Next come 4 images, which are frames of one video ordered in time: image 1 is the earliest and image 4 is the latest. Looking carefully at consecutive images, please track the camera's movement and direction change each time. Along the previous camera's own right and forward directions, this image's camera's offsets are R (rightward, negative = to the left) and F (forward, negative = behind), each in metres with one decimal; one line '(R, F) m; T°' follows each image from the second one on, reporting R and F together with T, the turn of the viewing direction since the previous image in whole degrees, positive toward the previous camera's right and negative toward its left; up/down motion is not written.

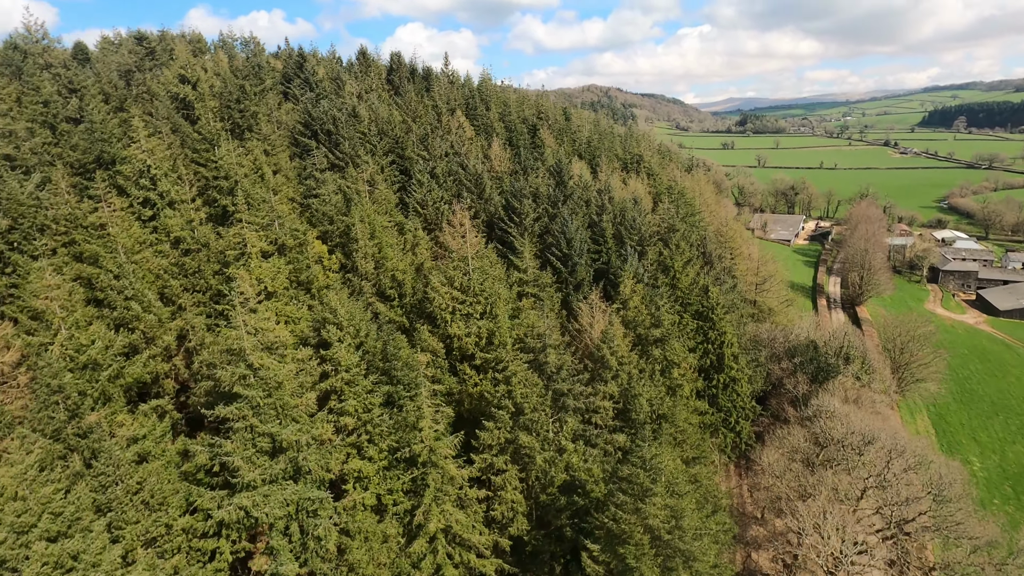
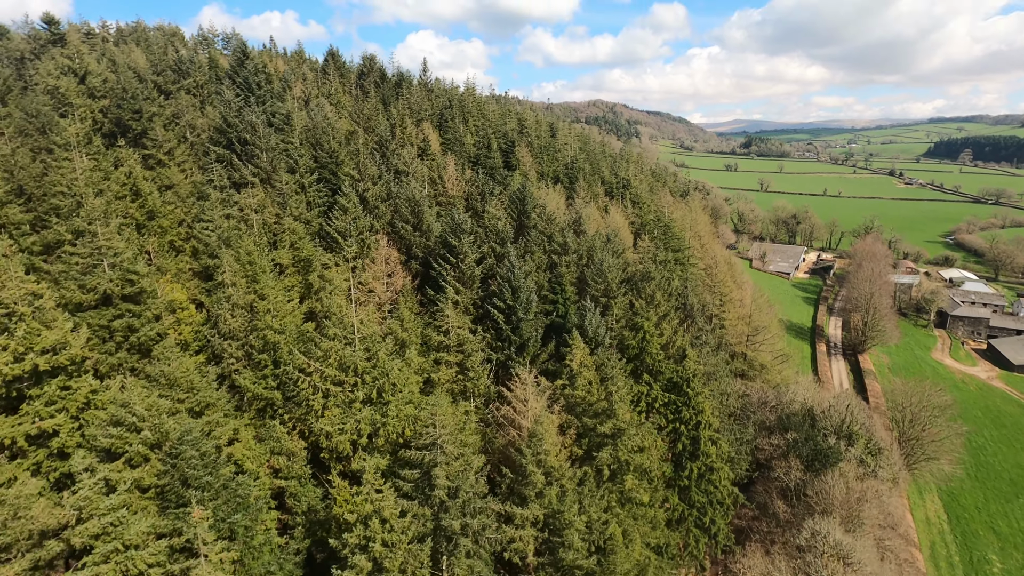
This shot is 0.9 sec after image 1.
(+4.5, +8.4) m; 0°
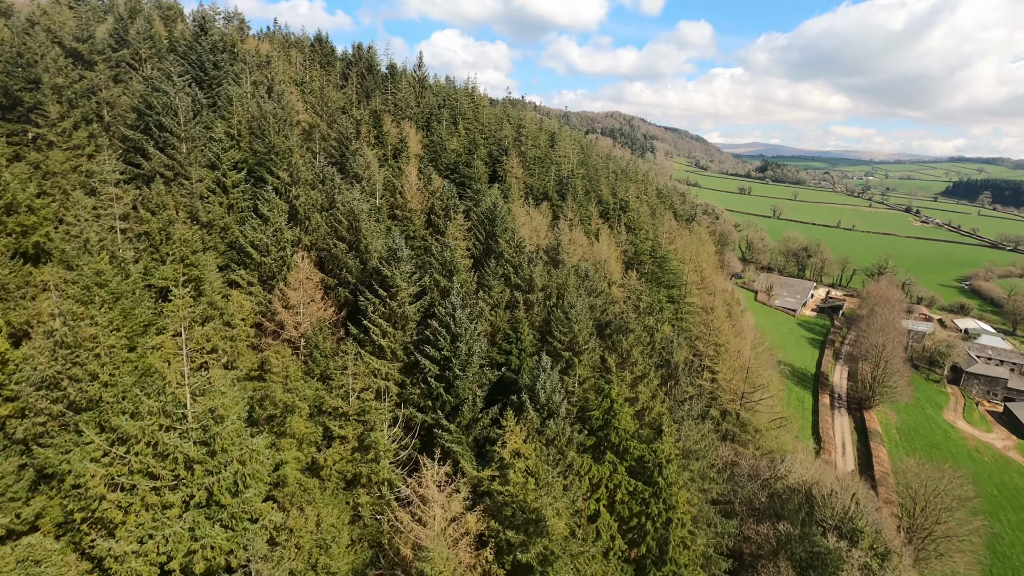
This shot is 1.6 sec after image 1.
(+3.3, +7.0) m; -1°
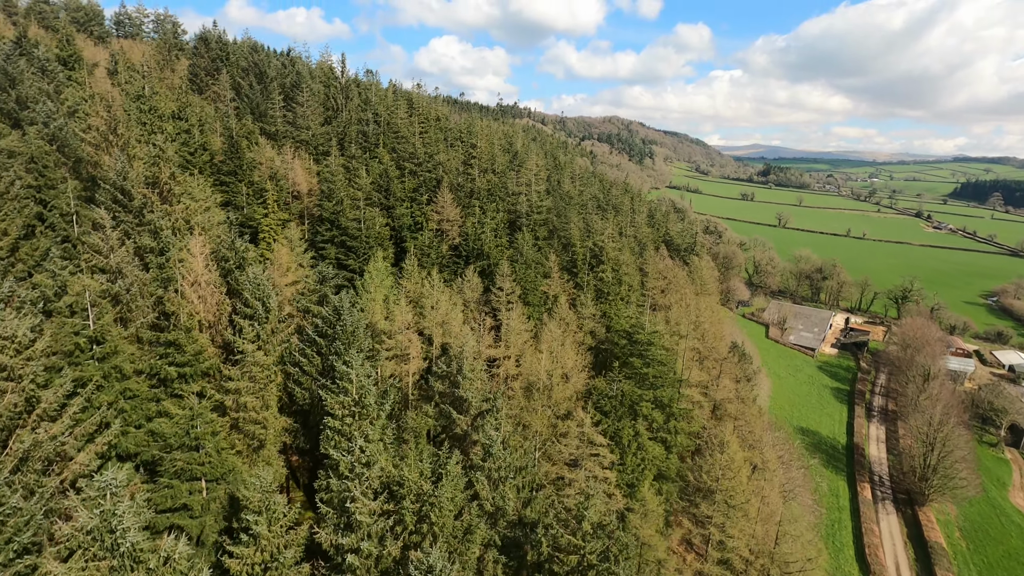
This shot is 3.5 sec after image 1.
(+6.6, +18.3) m; 0°
